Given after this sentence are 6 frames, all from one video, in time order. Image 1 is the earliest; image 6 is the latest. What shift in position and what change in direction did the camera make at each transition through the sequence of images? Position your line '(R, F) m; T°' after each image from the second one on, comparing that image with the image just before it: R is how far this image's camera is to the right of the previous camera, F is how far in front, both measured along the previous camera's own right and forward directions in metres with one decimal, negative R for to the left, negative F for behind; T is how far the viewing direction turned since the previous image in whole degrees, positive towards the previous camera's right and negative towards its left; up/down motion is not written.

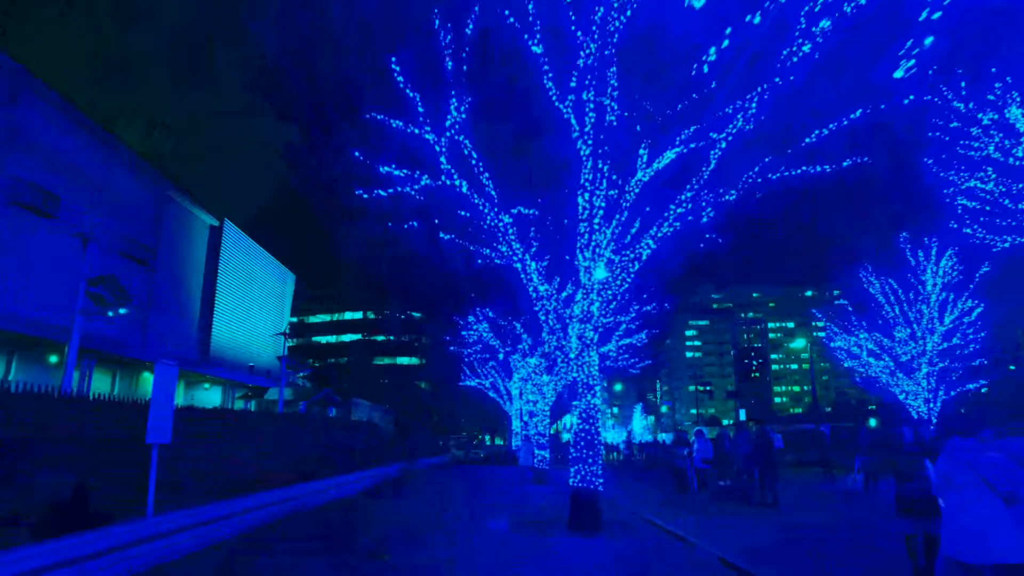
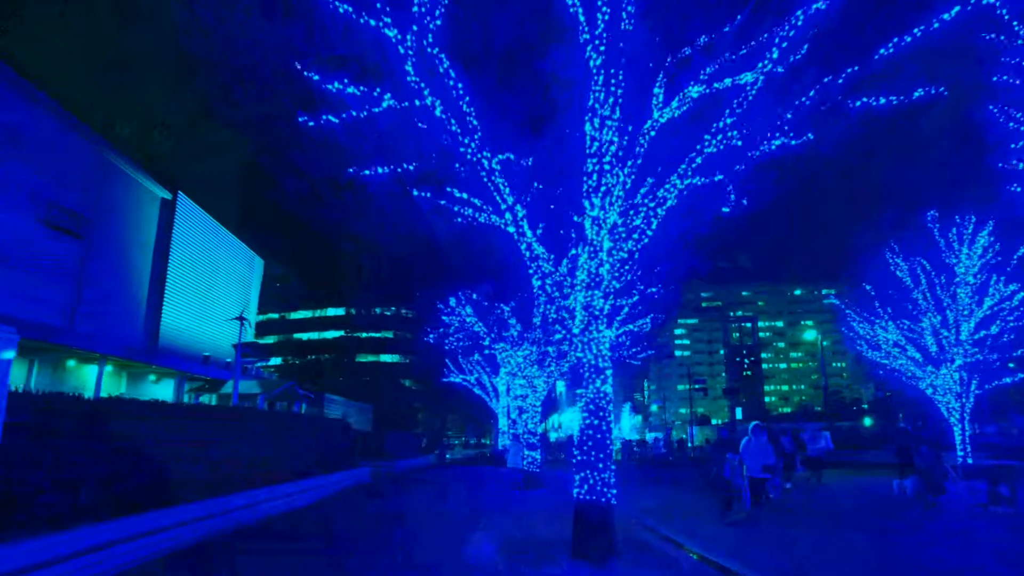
(0.0, +1.2) m; +1°
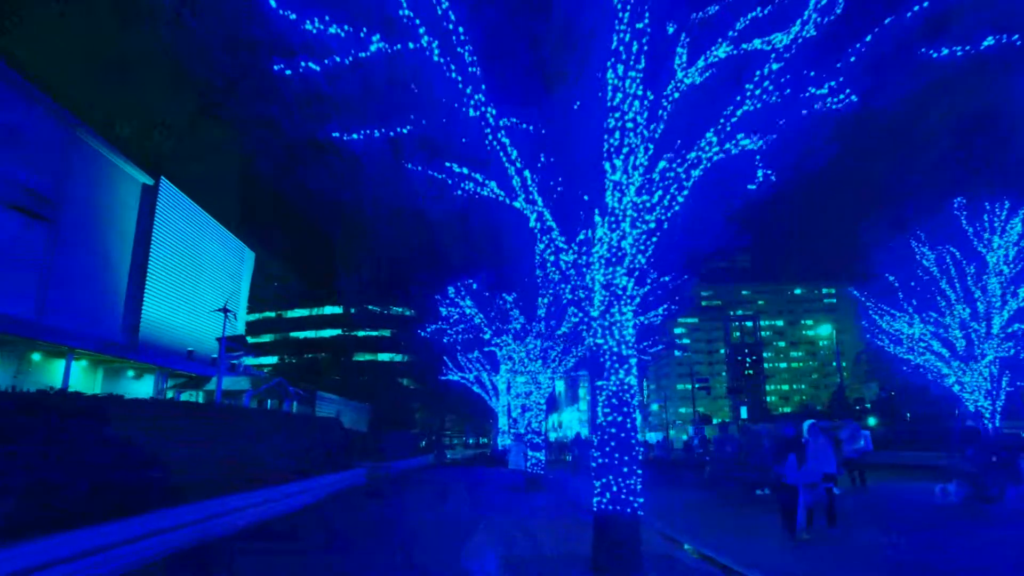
(0.0, +0.6) m; 0°
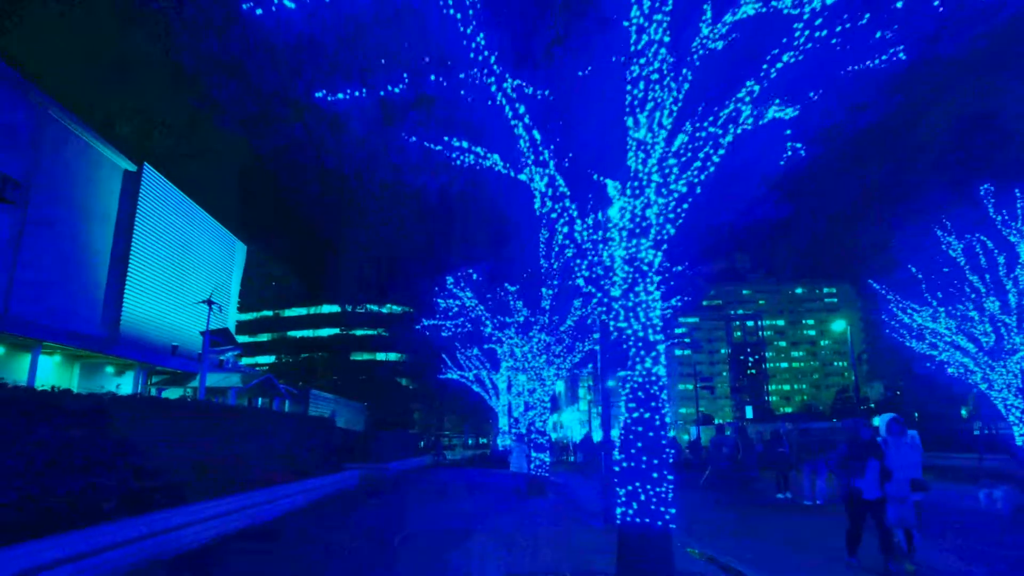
(0.0, +0.5) m; 0°
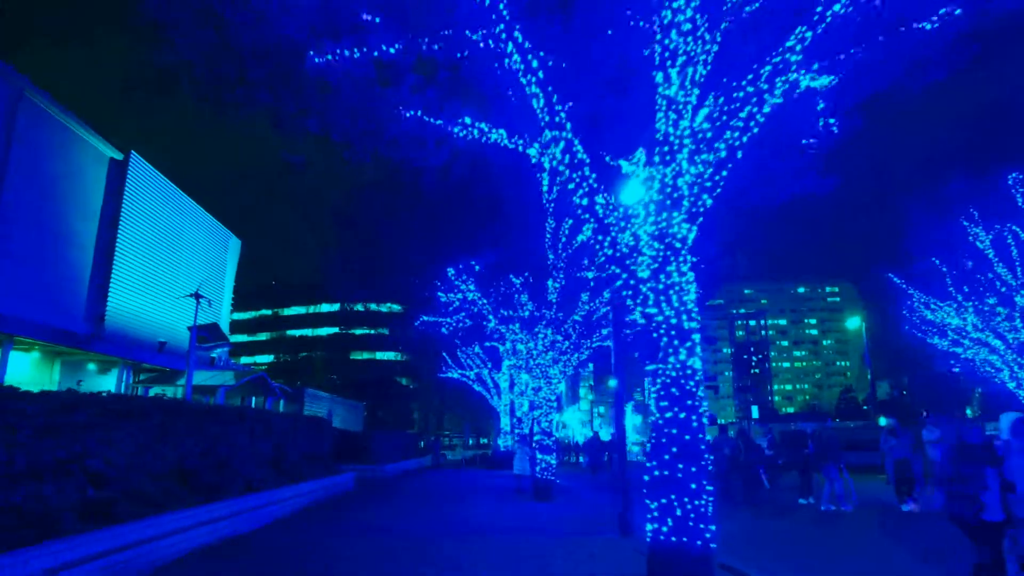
(0.0, +0.4) m; 0°
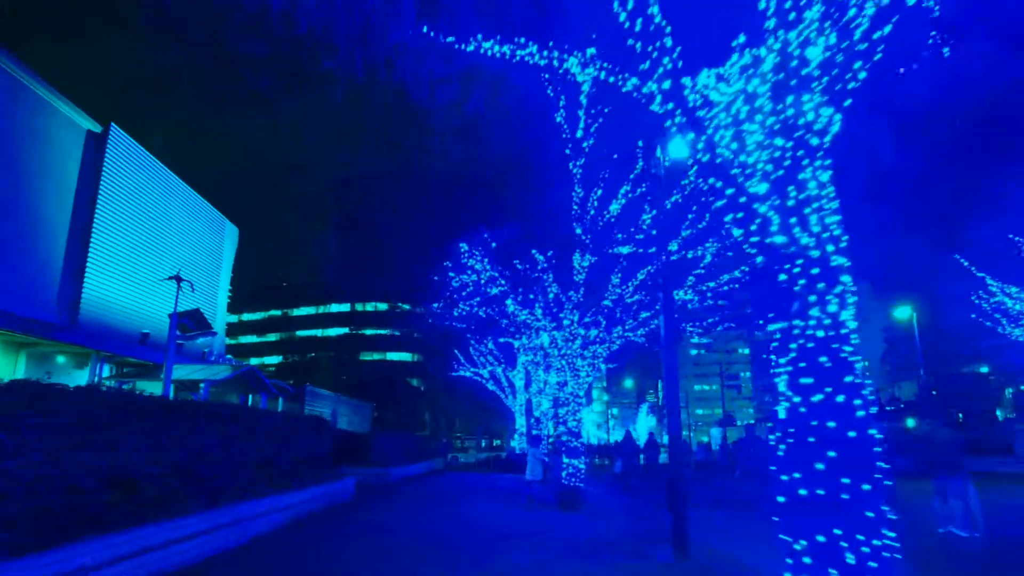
(-0.1, +0.9) m; -1°
